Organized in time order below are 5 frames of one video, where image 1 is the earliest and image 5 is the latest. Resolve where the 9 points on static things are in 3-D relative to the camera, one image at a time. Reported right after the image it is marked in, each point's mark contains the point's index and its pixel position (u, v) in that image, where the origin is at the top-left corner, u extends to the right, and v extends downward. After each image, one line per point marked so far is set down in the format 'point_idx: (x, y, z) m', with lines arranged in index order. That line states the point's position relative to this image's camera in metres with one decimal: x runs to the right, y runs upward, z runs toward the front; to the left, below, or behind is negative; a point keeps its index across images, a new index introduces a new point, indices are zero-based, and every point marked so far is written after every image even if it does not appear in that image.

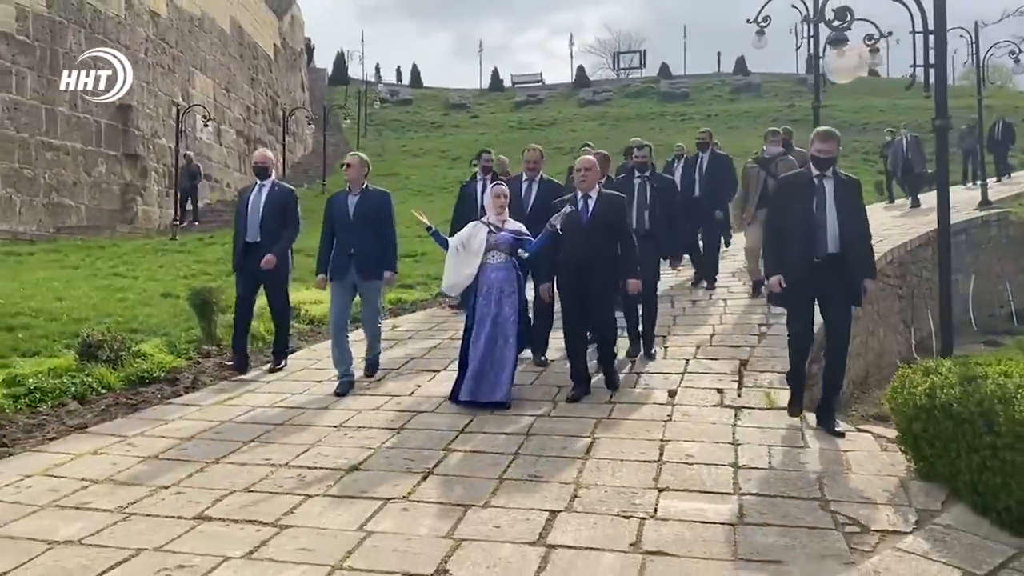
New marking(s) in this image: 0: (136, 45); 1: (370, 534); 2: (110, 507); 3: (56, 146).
0: (-7.7, +5.1, +18.5) m
1: (-0.6, -1.1, +3.9) m
2: (-1.9, -1.0, +4.3) m
3: (-7.9, +2.5, +15.6) m
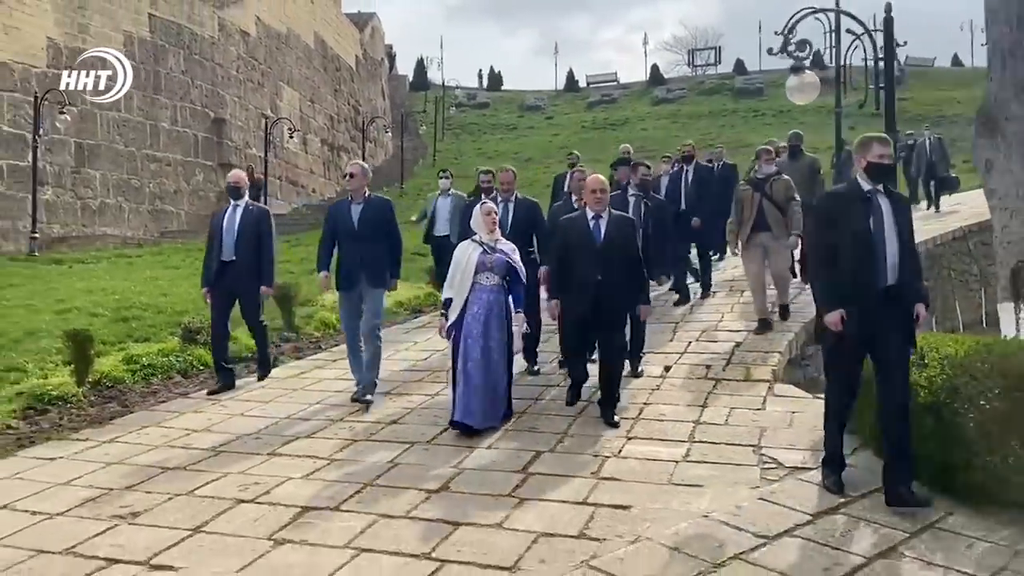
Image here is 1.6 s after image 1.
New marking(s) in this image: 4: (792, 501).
0: (-6.4, +5.1, +20.4) m
1: (-0.7, -1.0, +5.2) m
2: (-1.9, -1.0, +5.7) m
3: (-6.8, +2.5, +17.4) m
4: (+1.4, -1.0, +4.4) m
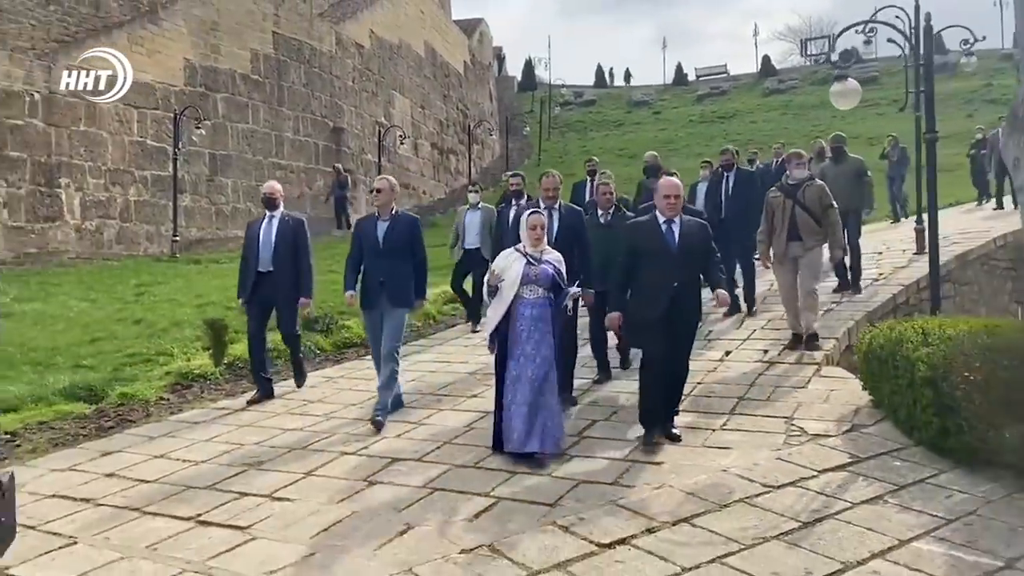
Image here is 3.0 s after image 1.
0: (-4.1, +5.2, +21.9) m
1: (-0.3, -1.0, +6.1) m
2: (-1.4, -1.0, +6.8) m
3: (-4.8, +2.6, +19.0) m
4: (+1.7, -1.0, +5.1) m
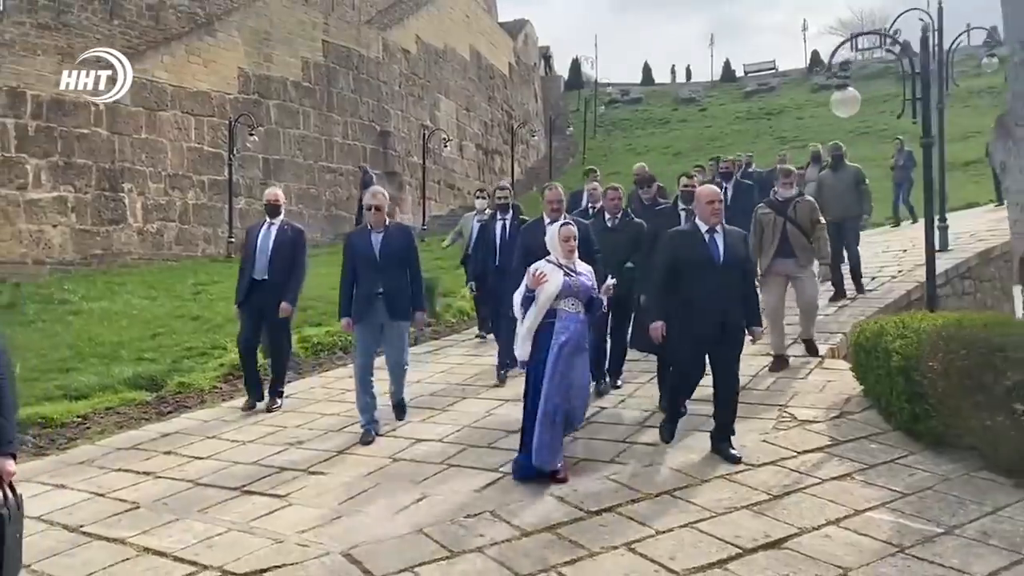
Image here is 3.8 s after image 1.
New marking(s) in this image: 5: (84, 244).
0: (-3.0, +5.3, +22.6) m
1: (-0.1, -0.9, +6.7) m
2: (-1.3, -0.9, +7.4) m
3: (-4.0, +2.6, +19.9) m
4: (+1.7, -1.0, +5.6) m
5: (-6.7, +0.7, +14.0) m
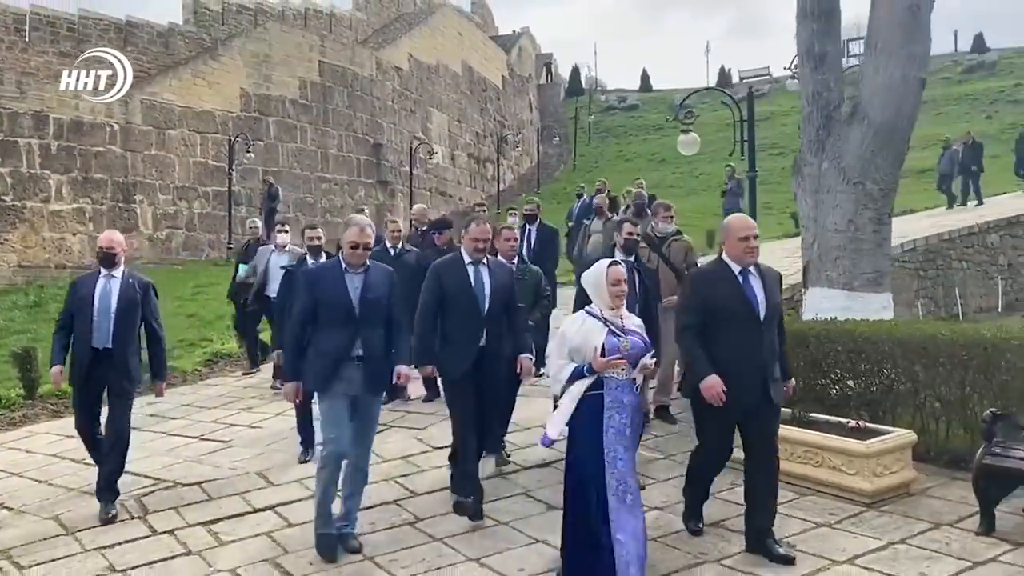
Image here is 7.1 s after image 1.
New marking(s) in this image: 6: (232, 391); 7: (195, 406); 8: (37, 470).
0: (-3.6, +5.2, +24.7) m
1: (-1.1, -1.0, +8.7) m
2: (-2.2, -1.0, +9.4) m
3: (-4.6, +2.6, +21.9) m
4: (+0.8, -1.0, +7.5) m
5: (-7.4, +0.6, +16.1) m
6: (-2.8, -1.1, +9.1) m
7: (-3.0, -1.1, +8.5) m
8: (-3.5, -1.4, +6.7) m
